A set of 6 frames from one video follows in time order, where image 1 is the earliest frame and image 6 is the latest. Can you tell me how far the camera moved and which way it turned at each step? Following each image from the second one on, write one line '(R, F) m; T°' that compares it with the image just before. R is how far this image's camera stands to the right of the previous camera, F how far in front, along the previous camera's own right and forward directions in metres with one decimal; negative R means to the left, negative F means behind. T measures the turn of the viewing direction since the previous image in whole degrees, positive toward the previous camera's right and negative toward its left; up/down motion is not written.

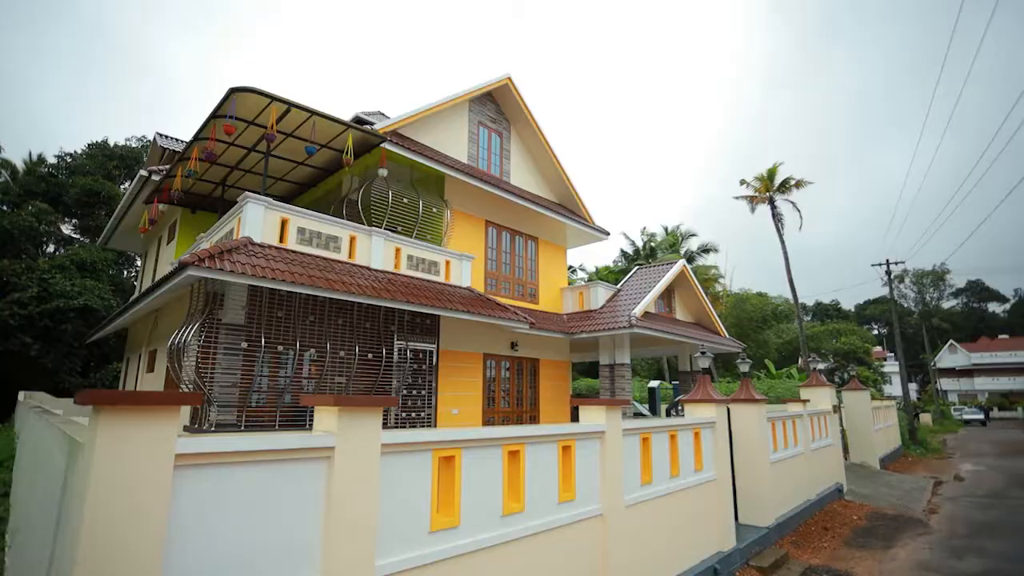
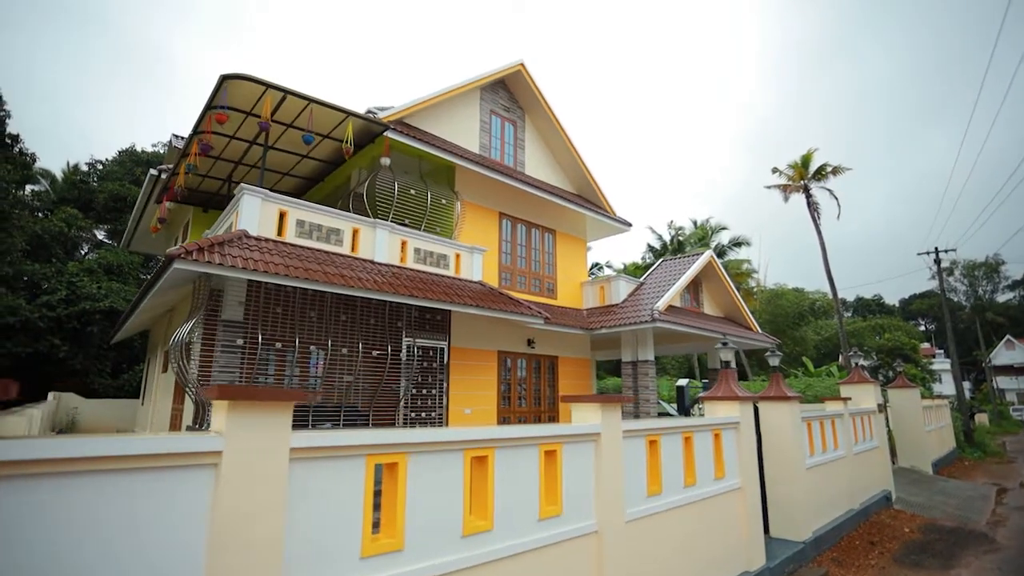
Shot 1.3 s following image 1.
(+0.3, +0.5) m; -3°
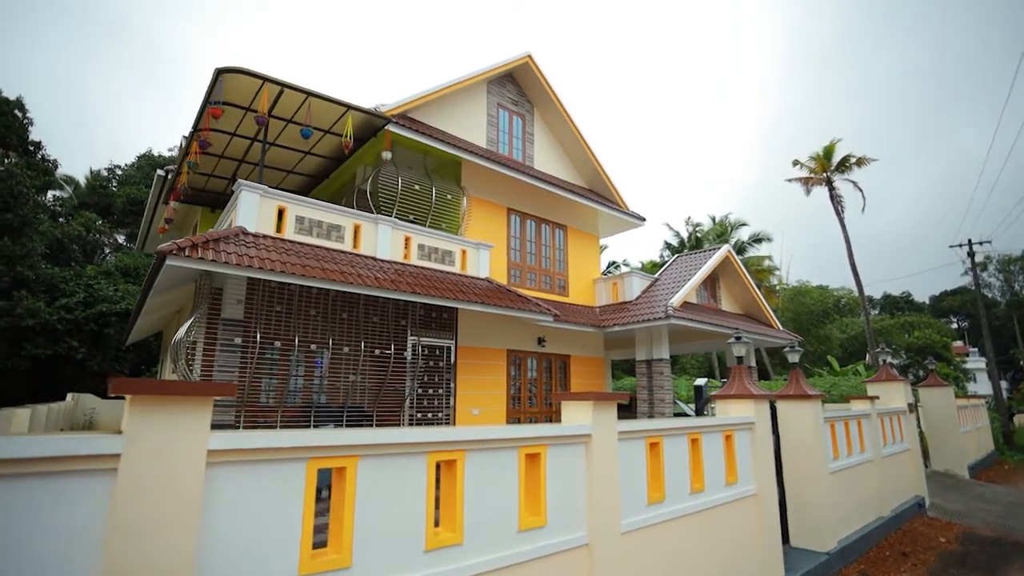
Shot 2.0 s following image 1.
(+0.2, +0.3) m; -2°
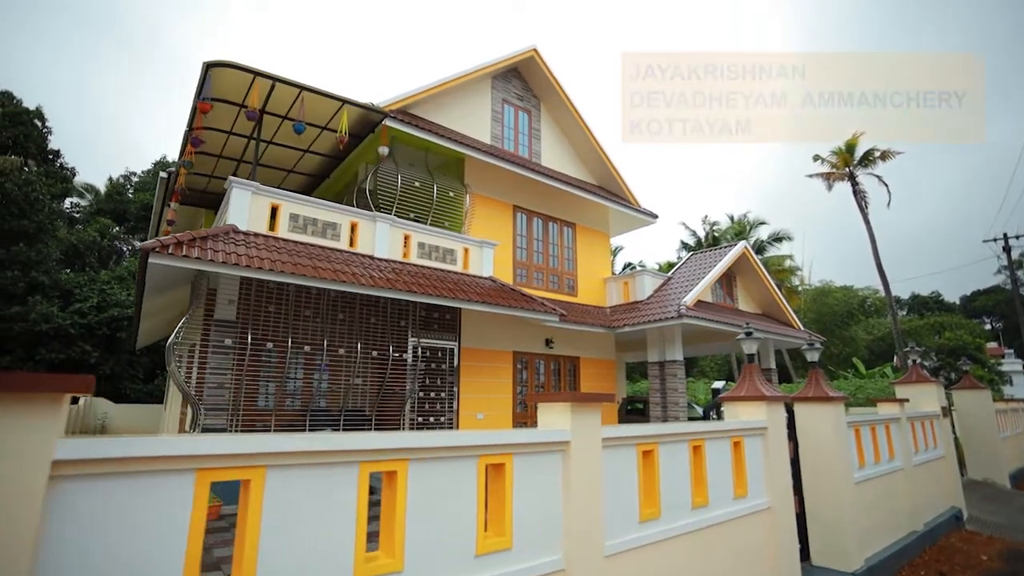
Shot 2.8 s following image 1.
(+0.2, +0.3) m; -2°
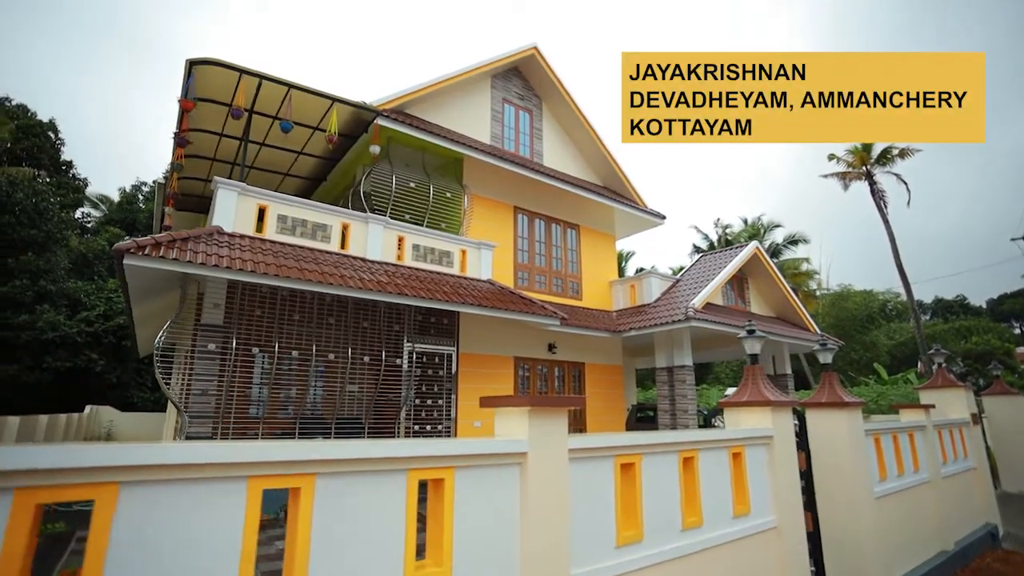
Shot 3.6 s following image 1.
(+0.3, +0.3) m; -2°
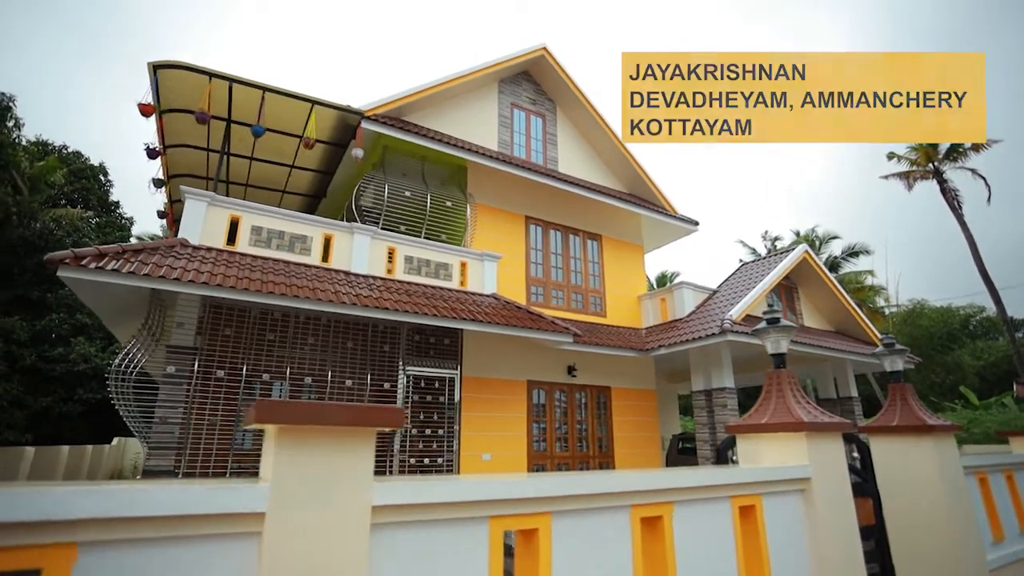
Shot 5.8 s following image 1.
(+0.6, +1.0) m; -5°
